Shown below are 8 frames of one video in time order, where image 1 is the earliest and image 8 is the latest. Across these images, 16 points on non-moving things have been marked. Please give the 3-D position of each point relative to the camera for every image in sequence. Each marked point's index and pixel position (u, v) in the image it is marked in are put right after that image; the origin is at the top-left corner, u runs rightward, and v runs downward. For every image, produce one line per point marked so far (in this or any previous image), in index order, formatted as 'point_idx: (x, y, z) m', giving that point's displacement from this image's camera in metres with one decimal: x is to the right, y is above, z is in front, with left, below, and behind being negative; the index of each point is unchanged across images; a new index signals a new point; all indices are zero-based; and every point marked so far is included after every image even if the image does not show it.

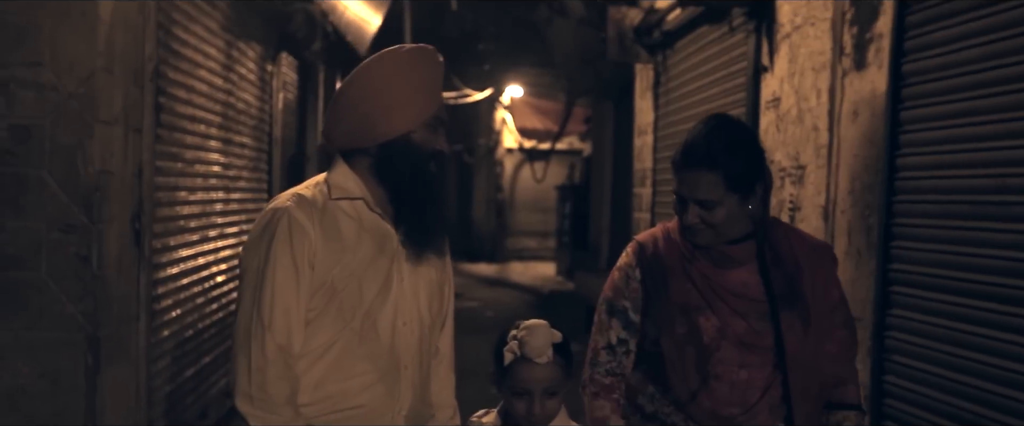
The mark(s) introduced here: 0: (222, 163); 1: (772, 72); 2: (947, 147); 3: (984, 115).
0: (-2.0, +0.4, +5.9) m
1: (+1.4, +0.8, +4.4) m
2: (+1.6, +0.3, +3.0) m
3: (+1.7, +0.4, +2.8) m
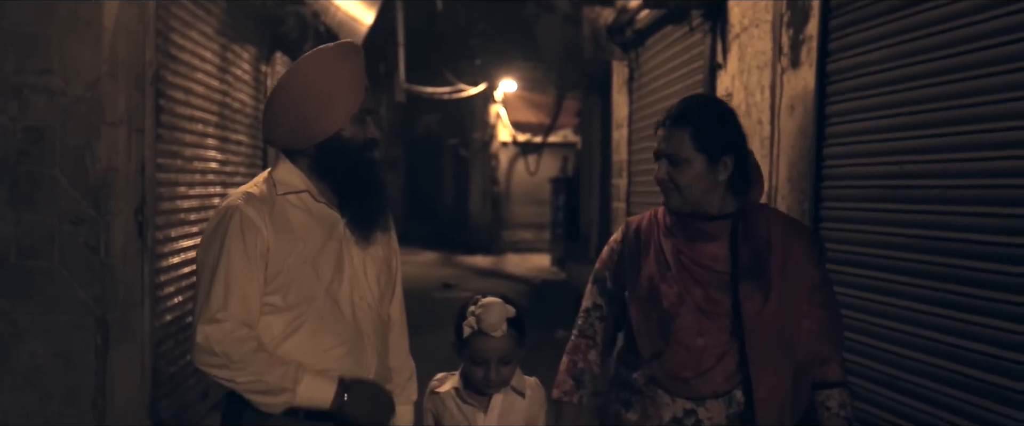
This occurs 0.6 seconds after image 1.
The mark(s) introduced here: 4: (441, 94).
0: (-2.2, +0.4, +6.3) m
1: (+1.2, +0.8, +4.8) m
2: (+1.5, +0.3, +3.4) m
3: (+1.5, +0.4, +3.2) m
4: (-1.5, +2.6, +18.3) m
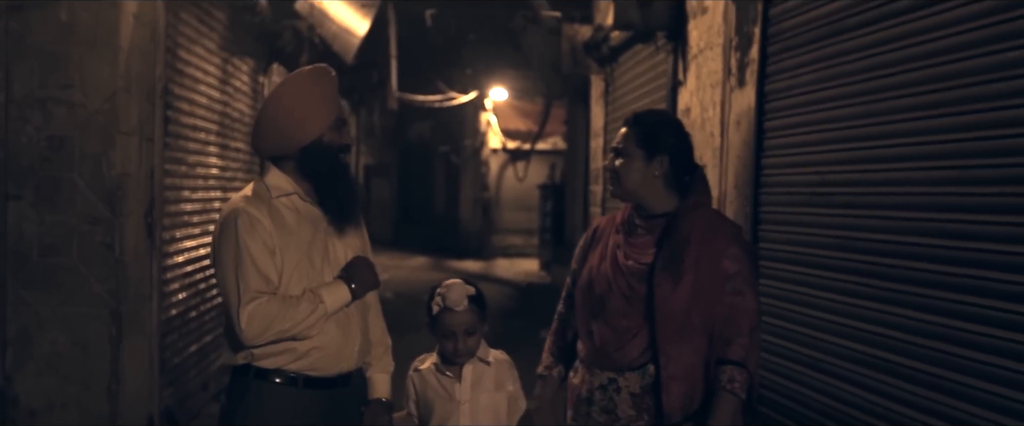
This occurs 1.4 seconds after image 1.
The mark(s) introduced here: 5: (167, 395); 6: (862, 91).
0: (-2.3, +0.4, +6.7) m
1: (+1.1, +0.8, +5.3) m
2: (+1.4, +0.3, +3.9) m
3: (+1.4, +0.4, +3.7) m
4: (-1.8, +2.5, +18.8) m
5: (-2.2, -1.2, +5.4) m
6: (+1.4, +0.5, +3.5) m
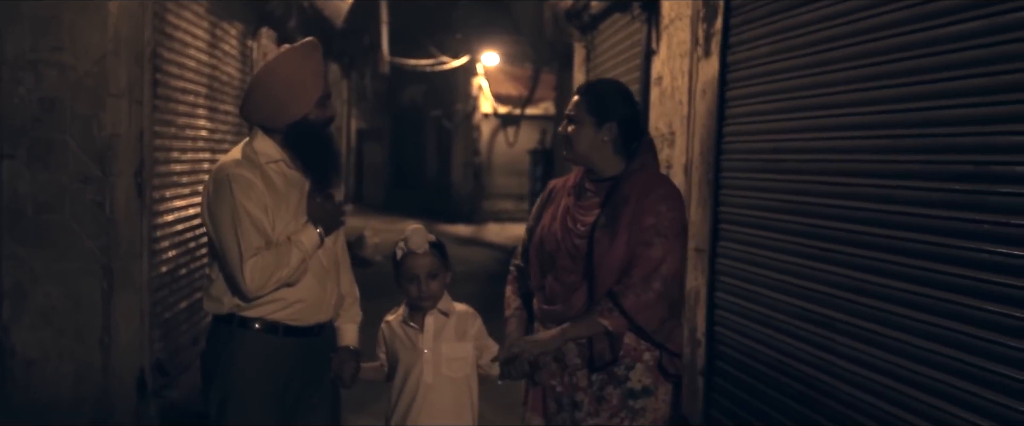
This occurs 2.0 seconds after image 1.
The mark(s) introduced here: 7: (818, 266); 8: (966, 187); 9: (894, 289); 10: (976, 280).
0: (-2.5, +0.7, +6.9) m
1: (+0.9, +1.0, +5.4) m
2: (+1.2, +0.5, +4.1) m
3: (+1.3, +0.6, +3.9) m
4: (-2.0, +3.3, +18.8) m
5: (-2.4, -0.9, +5.7) m
6: (+1.3, +0.7, +3.7) m
7: (+1.3, -0.2, +3.6) m
8: (+1.5, +0.1, +2.8) m
9: (+1.4, -0.3, +3.1) m
10: (+1.5, -0.2, +2.7) m
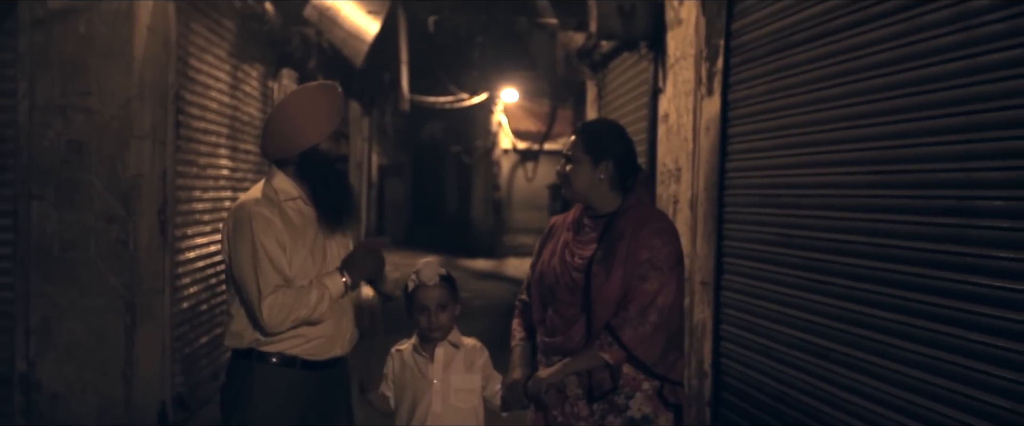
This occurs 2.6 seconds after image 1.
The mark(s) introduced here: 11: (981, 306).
0: (-2.4, +0.4, +7.1) m
1: (+1.0, +0.8, +5.6) m
2: (+1.3, +0.3, +4.2) m
3: (+1.3, +0.4, +4.0) m
4: (-1.6, +2.5, +19.1) m
5: (-2.3, -1.2, +5.8) m
6: (+1.3, +0.5, +3.8) m
7: (+1.3, -0.4, +3.7) m
8: (+1.5, 0.0, +2.8) m
9: (+1.4, -0.4, +3.2) m
10: (+1.5, -0.3, +2.8) m
11: (+1.5, -0.3, +2.7) m
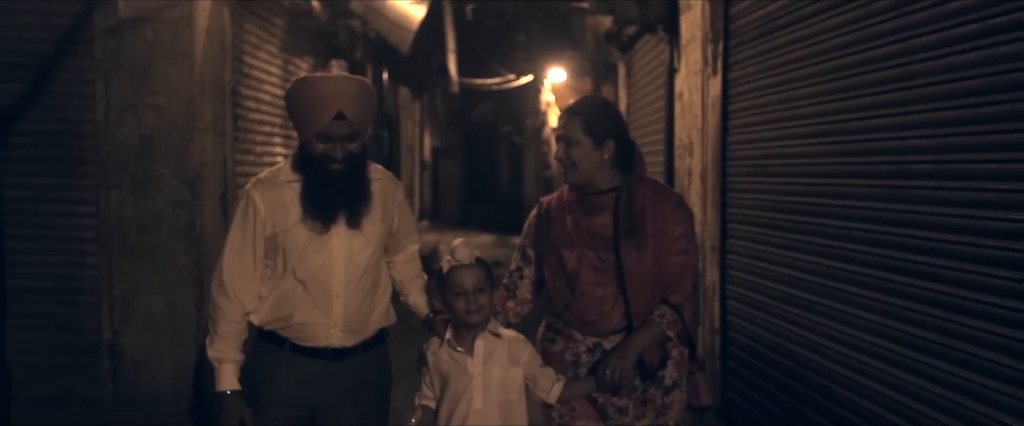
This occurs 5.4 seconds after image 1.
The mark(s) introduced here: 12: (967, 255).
0: (-2.1, +0.5, +7.7) m
1: (+1.2, +1.0, +5.9) m
2: (+1.3, +0.5, +4.5) m
3: (+1.4, +0.6, +4.3) m
4: (-0.5, +2.9, +19.6) m
5: (-2.0, -1.0, +6.4) m
6: (+1.4, +0.7, +4.2) m
7: (+1.4, -0.2, +4.0) m
8: (+1.5, +0.1, +3.2) m
9: (+1.5, -0.2, +3.5) m
10: (+1.5, -0.2, +3.1) m
11: (+1.5, -0.2, +3.1) m
12: (+1.5, -0.1, +2.9) m
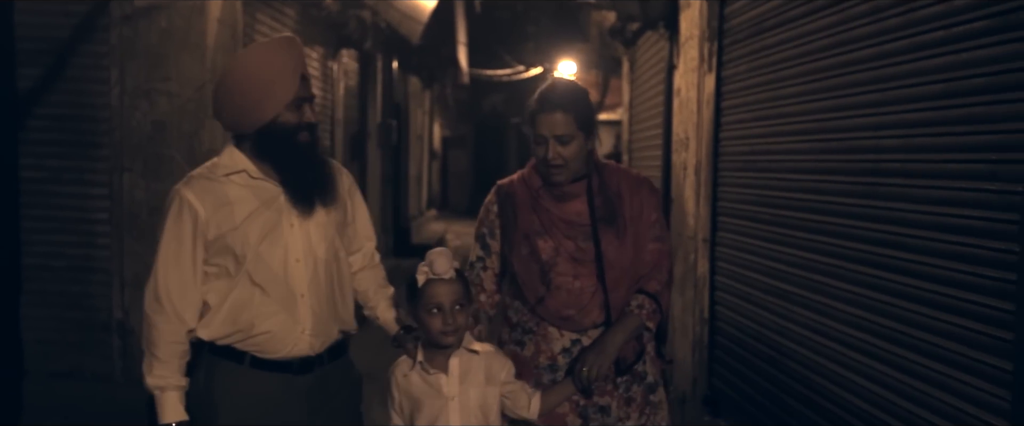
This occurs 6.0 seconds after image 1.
0: (-2.1, +0.7, +7.9) m
1: (+1.2, +1.0, +6.1) m
2: (+1.3, +0.5, +4.7) m
3: (+1.4, +0.6, +4.5) m
4: (-0.3, +3.2, +19.7) m
5: (-2.1, -0.9, +6.6) m
6: (+1.4, +0.7, +4.3) m
7: (+1.4, -0.2, +4.2) m
8: (+1.5, +0.1, +3.3) m
9: (+1.4, -0.2, +3.7) m
10: (+1.5, -0.2, +3.3) m
11: (+1.5, -0.1, +3.2) m
12: (+1.5, -0.1, +3.0) m
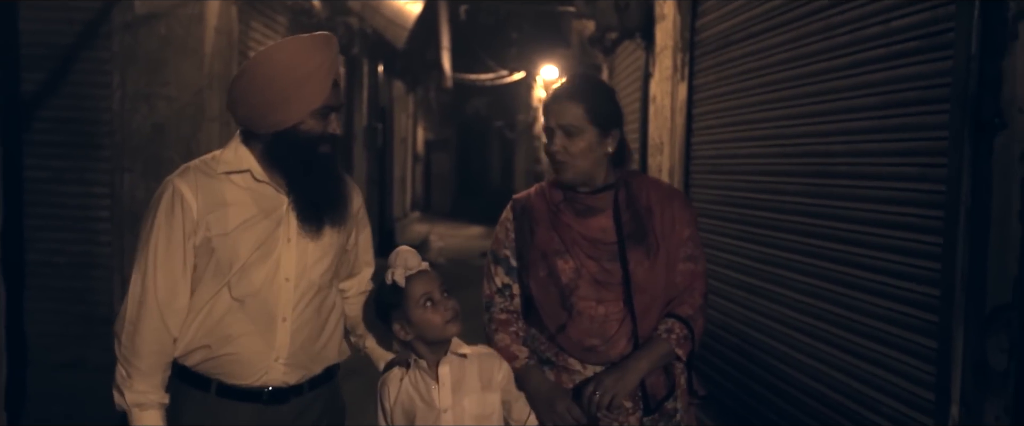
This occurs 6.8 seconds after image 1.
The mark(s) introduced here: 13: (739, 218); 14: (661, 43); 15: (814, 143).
0: (-2.2, +0.7, +8.2) m
1: (+1.1, +1.0, +6.4) m
2: (+1.2, +0.5, +5.0) m
3: (+1.3, +0.6, +4.8) m
4: (-0.7, +3.1, +20.0) m
5: (-2.2, -0.9, +6.9) m
6: (+1.3, +0.7, +4.7) m
7: (+1.3, -0.2, +4.5) m
8: (+1.4, +0.1, +3.7) m
9: (+1.4, -0.2, +4.0) m
10: (+1.4, -0.2, +3.6) m
11: (+1.4, -0.1, +3.6) m
12: (+1.4, -0.1, +3.4) m
13: (+1.3, 0.0, +4.7) m
14: (+1.1, +1.2, +6.1) m
15: (+1.4, +0.3, +3.8) m
